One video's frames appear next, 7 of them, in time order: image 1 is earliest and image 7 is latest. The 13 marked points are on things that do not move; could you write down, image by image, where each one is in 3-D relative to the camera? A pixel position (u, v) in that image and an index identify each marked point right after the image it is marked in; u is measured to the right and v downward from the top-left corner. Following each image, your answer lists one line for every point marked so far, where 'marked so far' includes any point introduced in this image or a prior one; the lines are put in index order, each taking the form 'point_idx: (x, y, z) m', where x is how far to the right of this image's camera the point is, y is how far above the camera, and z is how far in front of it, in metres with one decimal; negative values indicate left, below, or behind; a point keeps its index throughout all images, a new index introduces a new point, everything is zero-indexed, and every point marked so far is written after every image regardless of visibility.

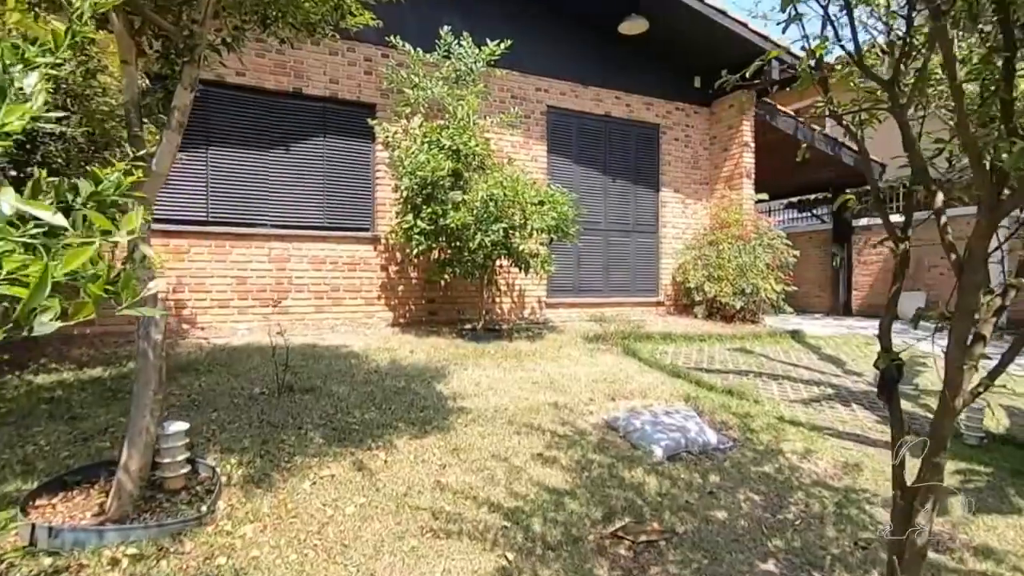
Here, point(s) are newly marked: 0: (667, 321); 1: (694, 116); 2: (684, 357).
0: (+2.5, -0.6, +9.1) m
1: (+3.4, +3.2, +10.4) m
2: (+2.1, -0.9, +6.9) m
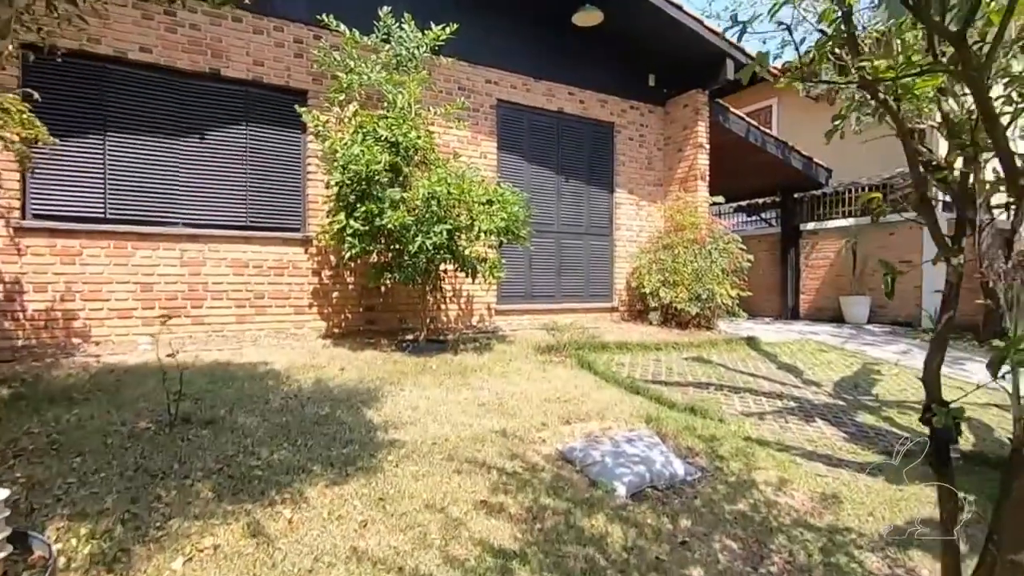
0: (+1.7, -0.6, +8.8) m
1: (+2.5, +3.1, +10.1) m
2: (+1.5, -1.0, +6.5) m
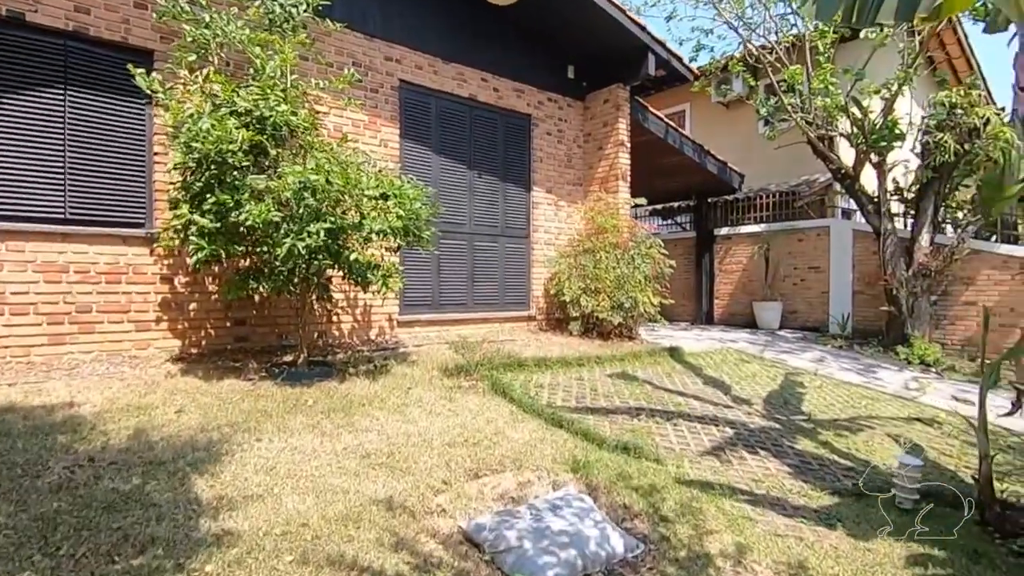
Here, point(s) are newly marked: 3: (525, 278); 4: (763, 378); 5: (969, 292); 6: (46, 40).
0: (+0.4, -0.8, +8.0) m
1: (+0.9, +3.0, +9.4) m
2: (+0.5, -1.1, +5.7) m
3: (+0.2, +0.2, +8.8) m
4: (+3.3, -1.2, +7.4) m
5: (+8.0, -0.1, +9.8) m
6: (-4.1, +2.2, +4.9) m
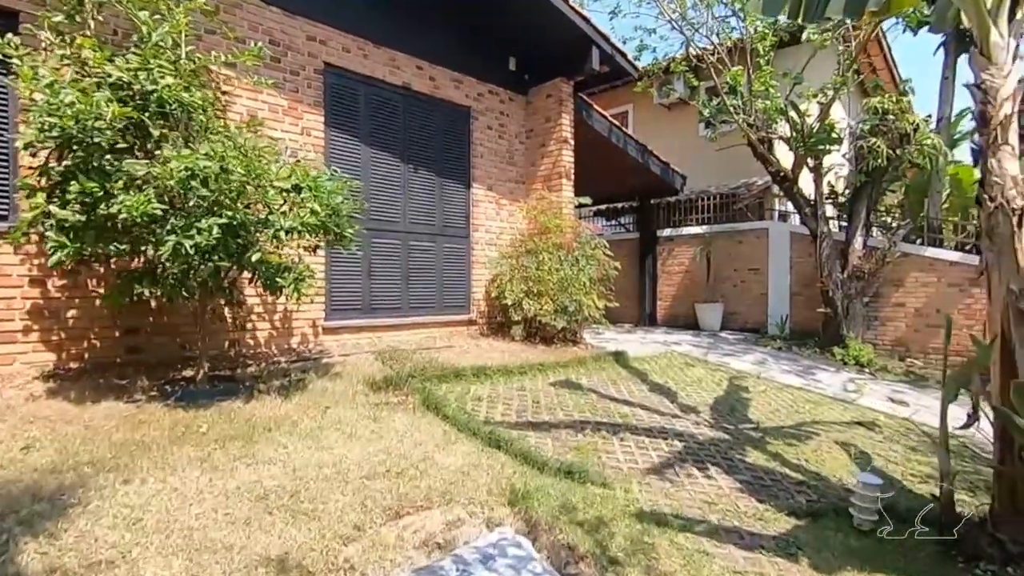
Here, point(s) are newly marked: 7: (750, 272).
0: (-0.5, -0.8, +7.5) m
1: (-0.1, +3.0, +9.0) m
2: (-0.1, -1.1, +5.3) m
3: (-0.7, +0.1, +8.3) m
4: (+2.5, -1.2, +7.3) m
5: (+6.9, -0.1, +10.0) m
6: (-4.6, +2.2, +4.0) m
7: (+5.1, +0.4, +12.1) m
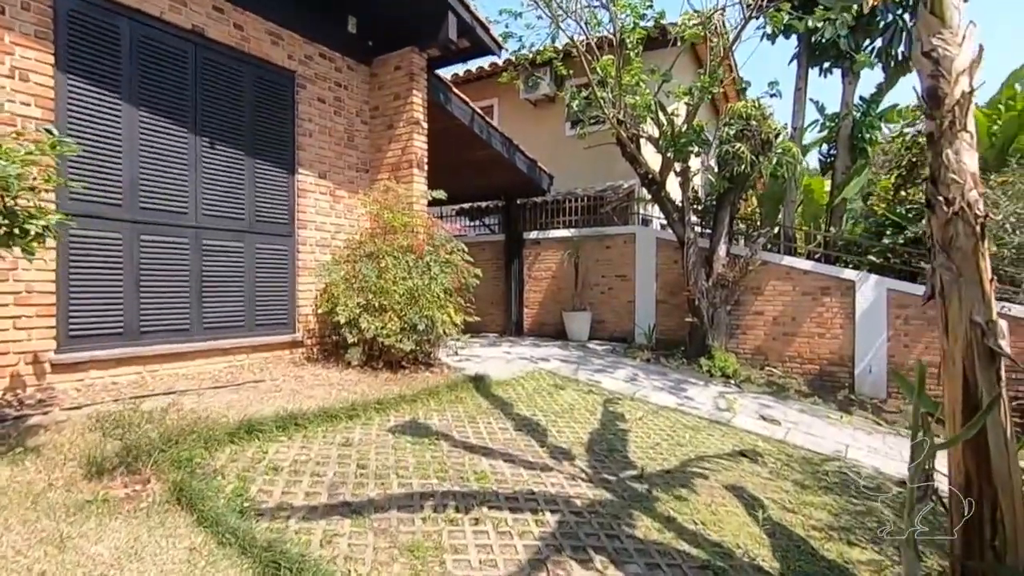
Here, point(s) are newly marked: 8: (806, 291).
0: (-2.2, -0.9, +5.8) m
1: (-2.2, +2.8, +7.4) m
2: (-1.3, -1.3, +3.7) m
3: (-2.6, 0.0, +6.5) m
4: (+0.8, -1.4, +6.3) m
5: (+4.4, -0.3, +10.0) m
6: (-5.5, +2.0, +1.5) m
7: (+2.2, +0.2, +11.6) m
8: (+5.0, -0.1, +9.6) m
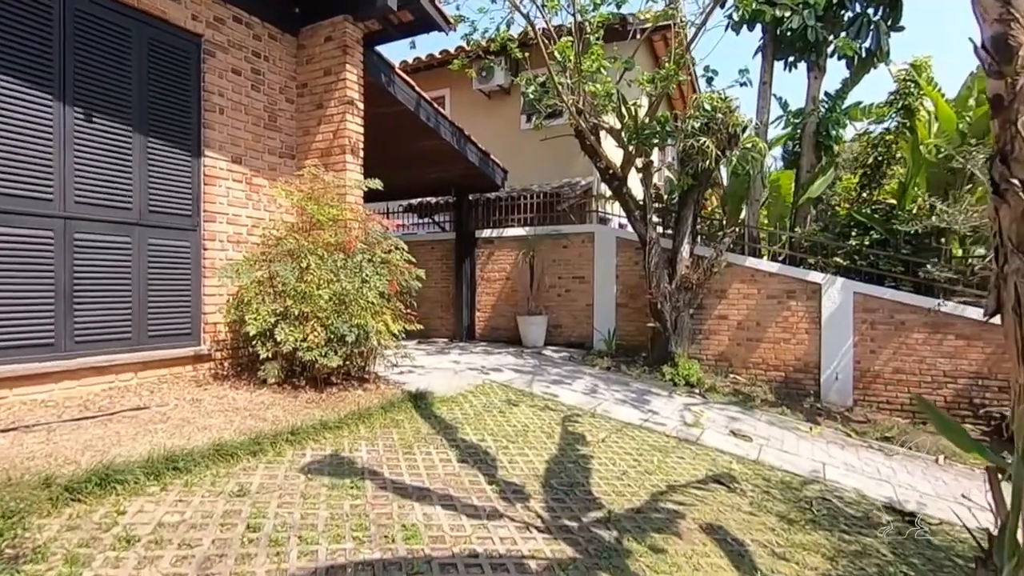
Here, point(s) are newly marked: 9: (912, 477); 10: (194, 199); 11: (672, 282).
0: (-2.7, -1.0, +4.8) m
1: (-2.8, +2.8, +6.3) m
2: (-1.7, -1.3, +2.8) m
3: (-3.2, -0.1, +5.5) m
4: (+0.2, -1.4, +5.5) m
5: (+3.6, -0.3, +9.5) m
6: (-5.6, +2.0, +0.2) m
7: (+1.2, +0.2, +10.9) m
8: (+4.2, -0.1, +9.1) m
9: (+4.4, -2.1, +6.1) m
10: (-3.2, +0.9, +5.6) m
11: (+2.7, +0.1, +9.4) m
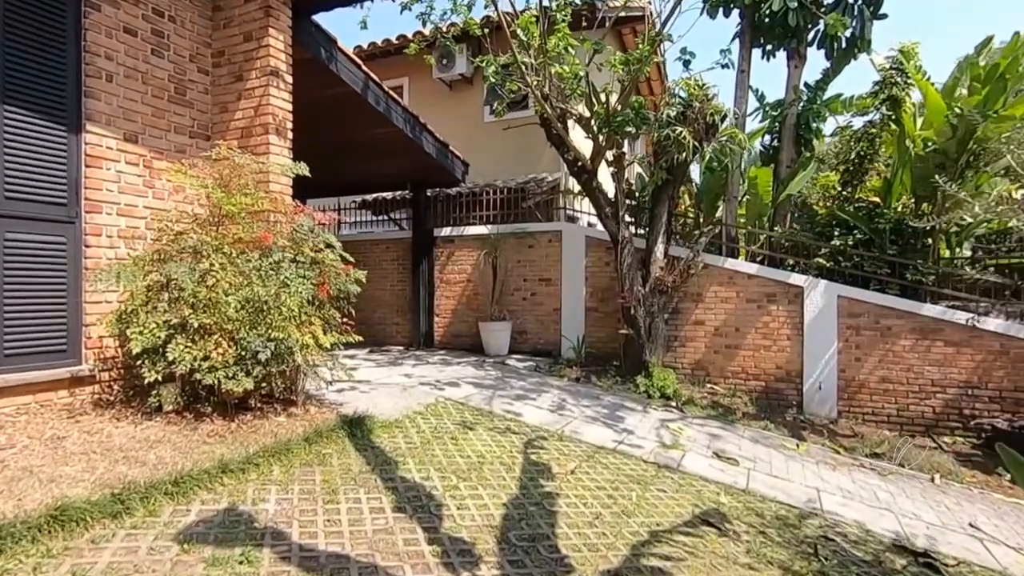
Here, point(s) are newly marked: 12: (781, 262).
0: (-3.0, -1.0, +3.8) m
1: (-3.2, +2.7, +5.3) m
2: (-1.9, -1.3, +1.8) m
3: (-3.6, -0.1, +4.4) m
4: (-0.2, -1.5, +4.6) m
5: (+2.9, -0.4, +8.8) m
6: (-5.7, +1.9, -1.0) m
7: (+0.5, +0.1, +10.1) m
8: (+3.6, -0.2, +8.5) m
9: (+4.0, -2.1, +5.5) m
10: (-3.6, +0.8, +4.5) m
11: (+2.1, +0.1, +8.6) m
12: (+4.2, +0.4, +8.7) m
